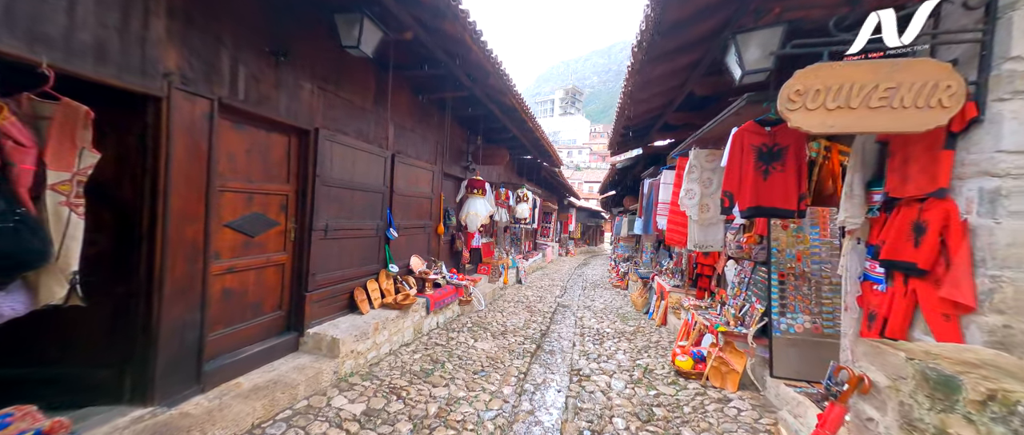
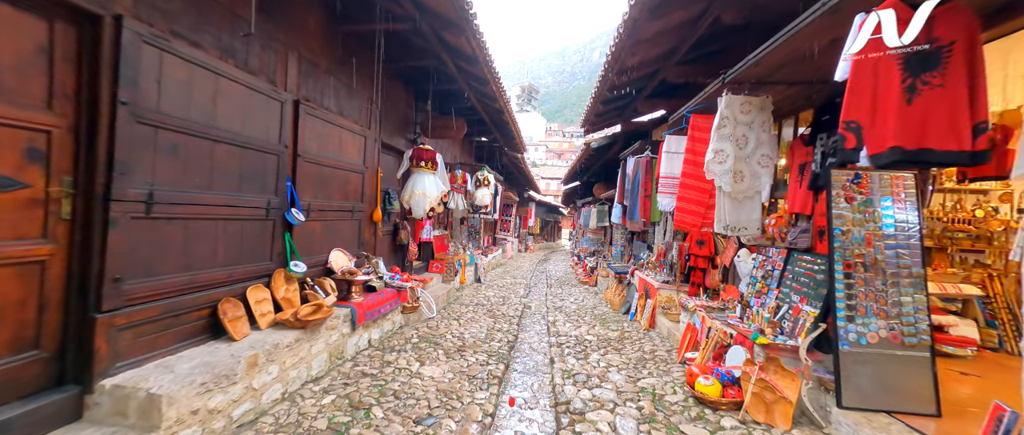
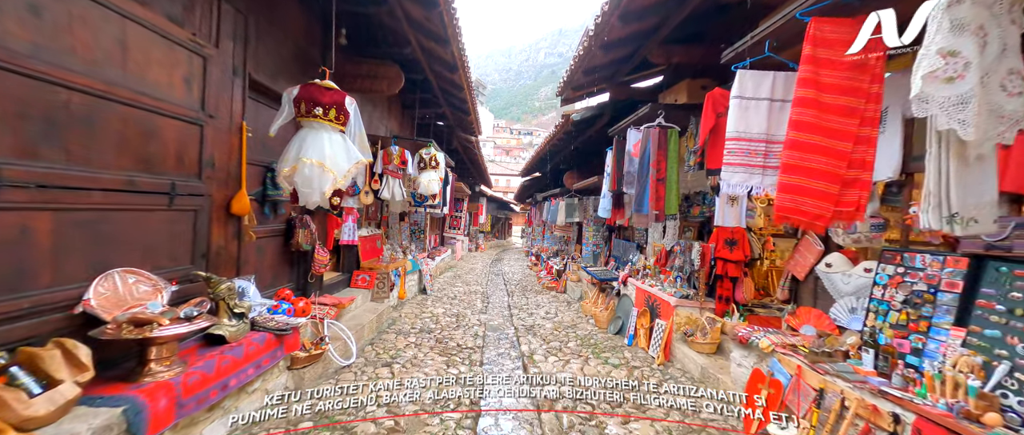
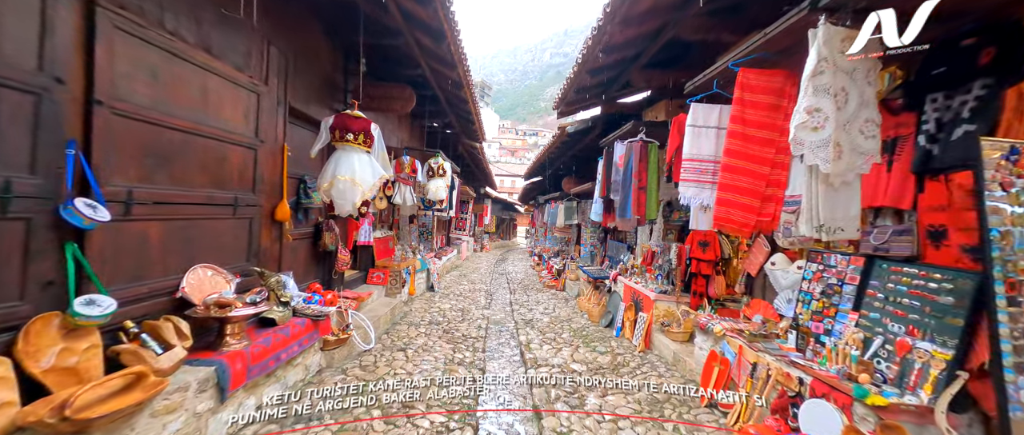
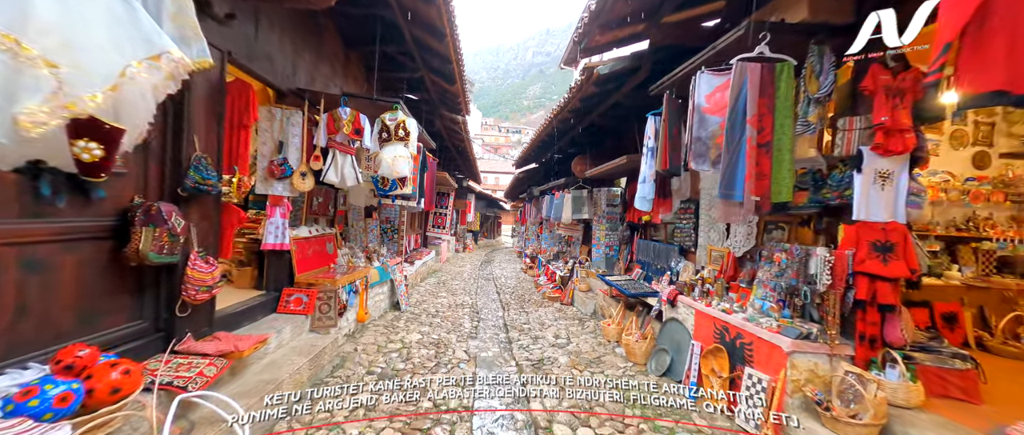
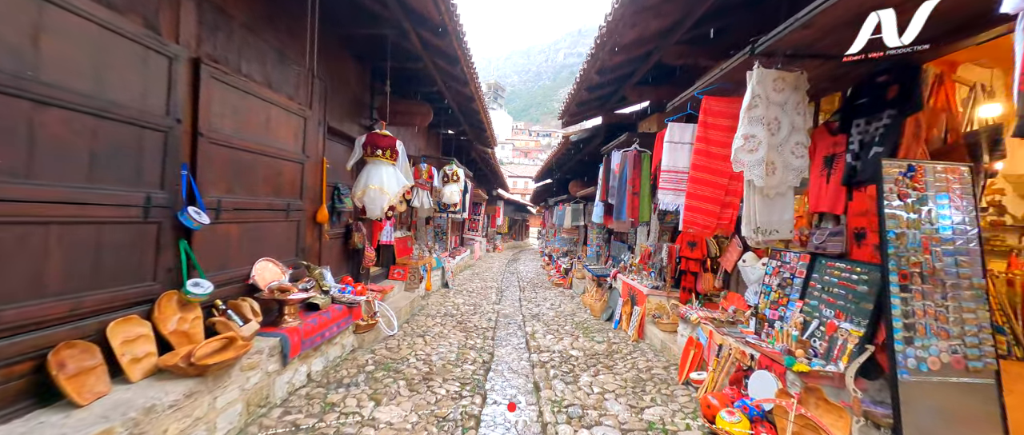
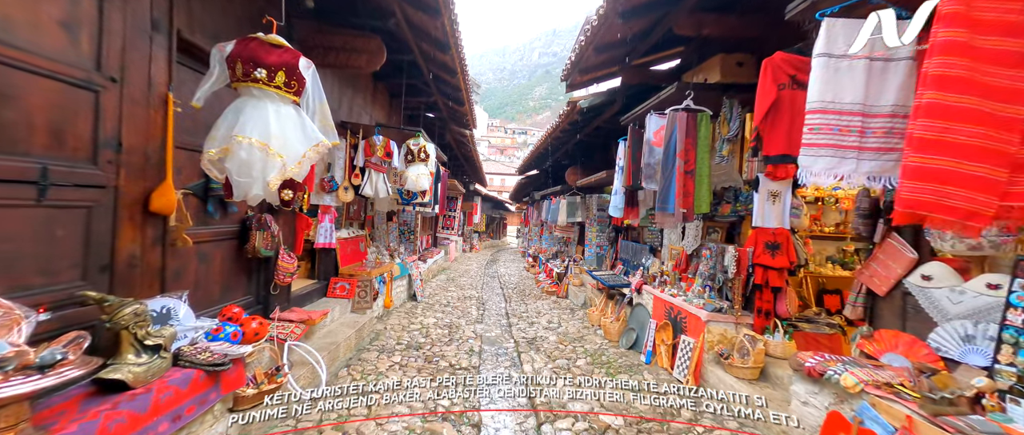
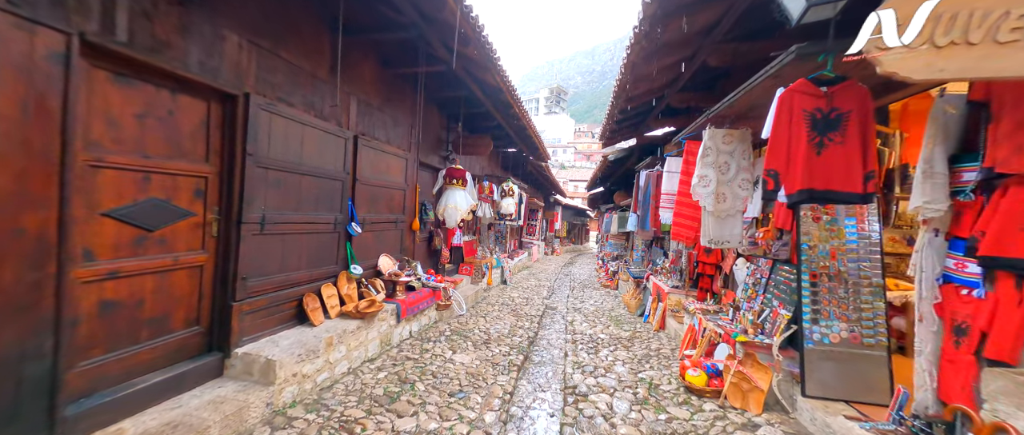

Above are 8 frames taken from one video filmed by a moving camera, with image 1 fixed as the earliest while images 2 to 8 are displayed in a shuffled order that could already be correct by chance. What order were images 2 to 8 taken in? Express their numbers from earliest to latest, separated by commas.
8, 2, 6, 4, 3, 7, 5
